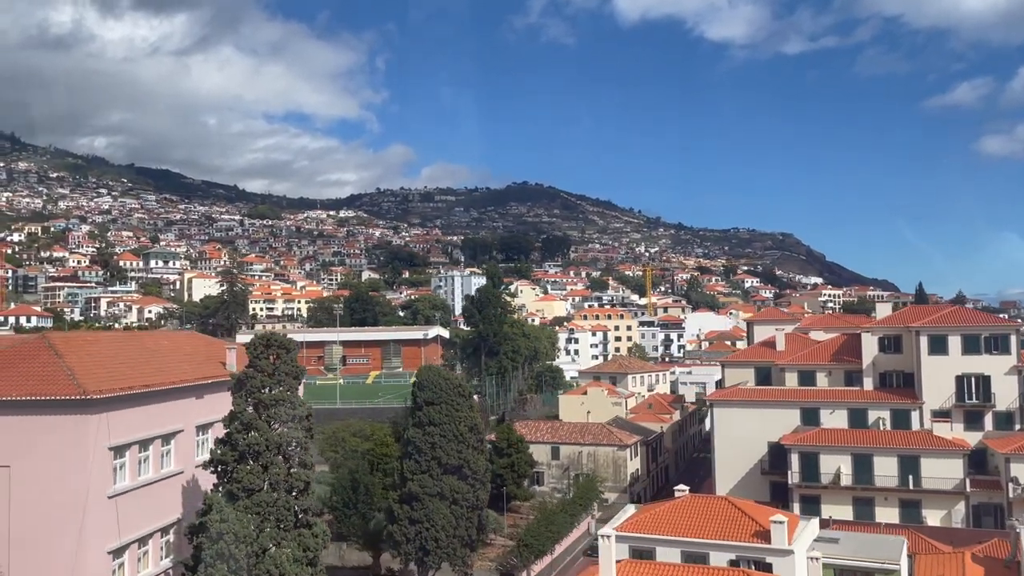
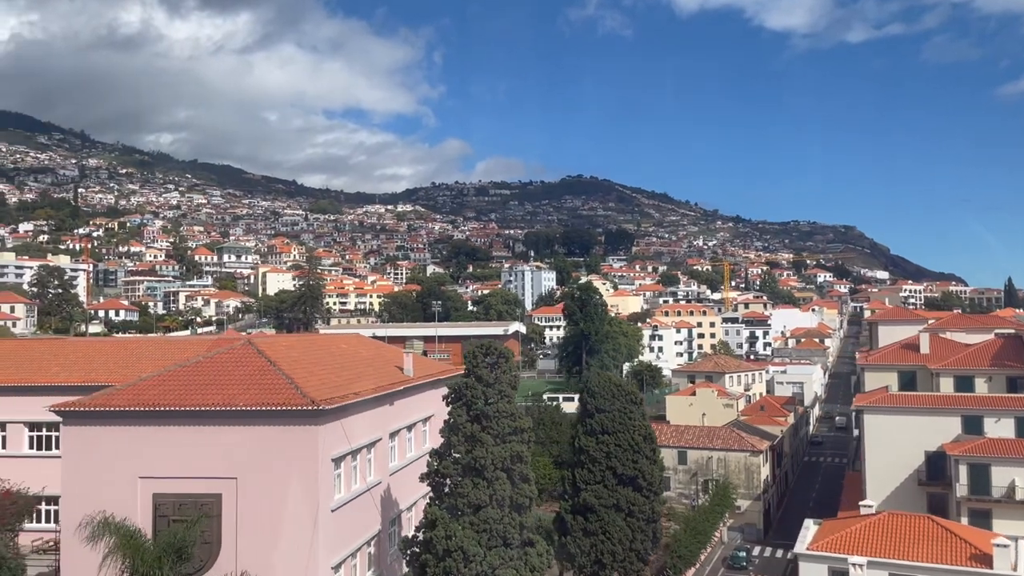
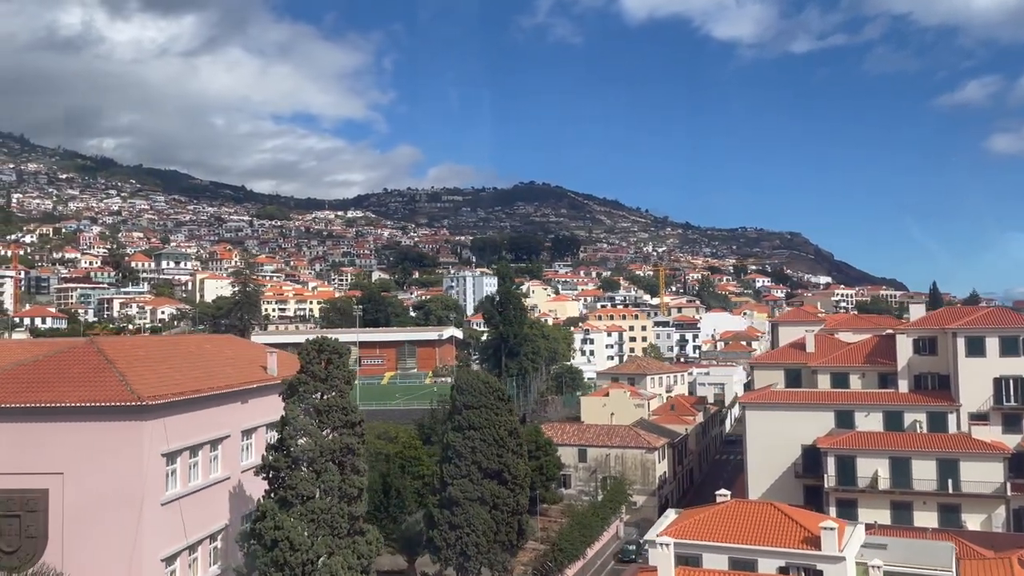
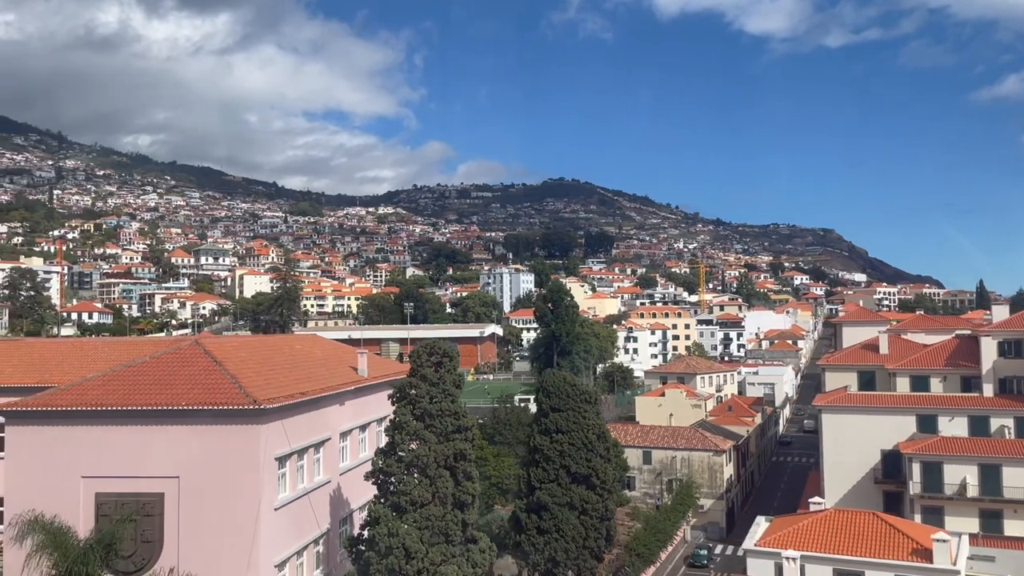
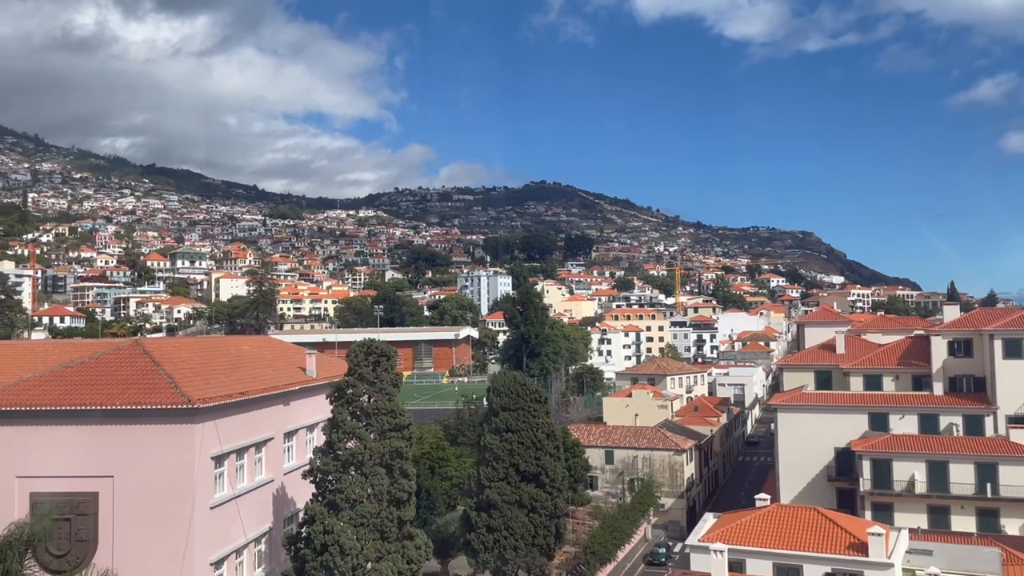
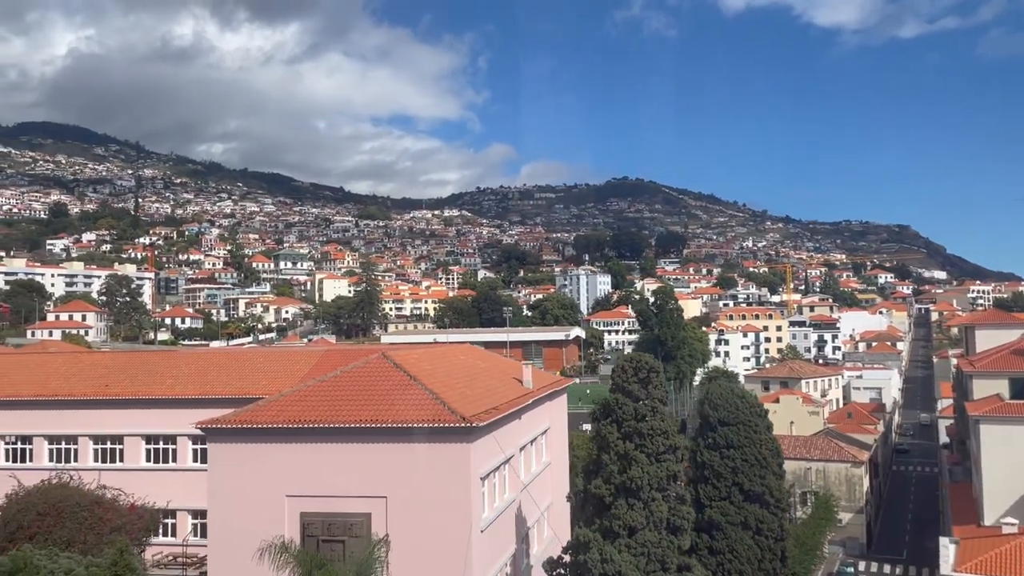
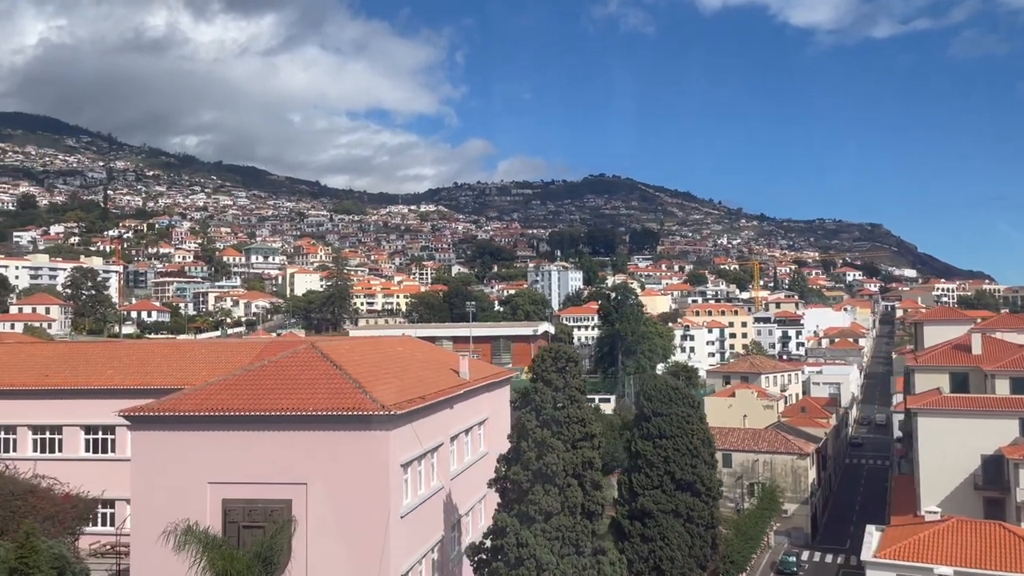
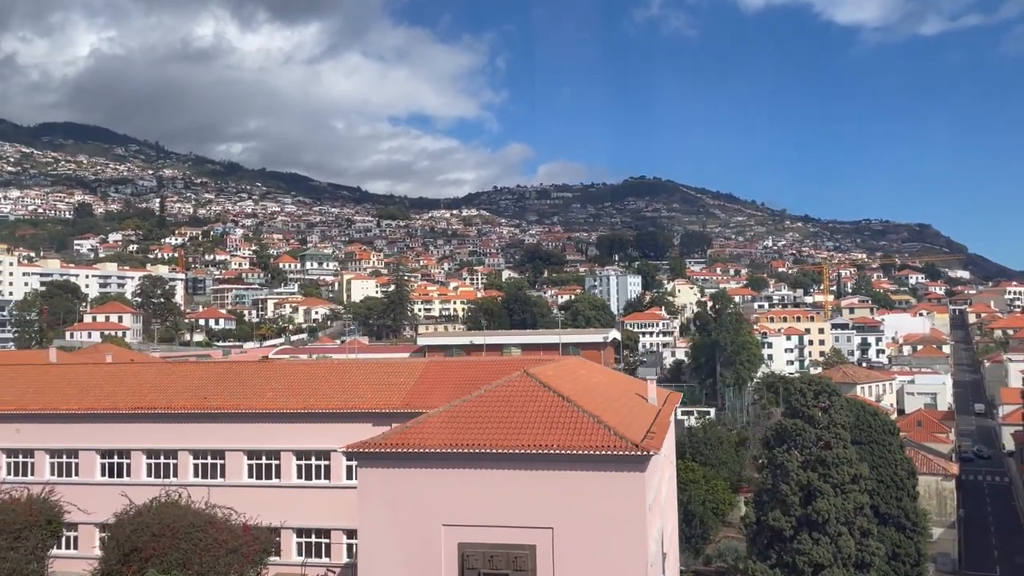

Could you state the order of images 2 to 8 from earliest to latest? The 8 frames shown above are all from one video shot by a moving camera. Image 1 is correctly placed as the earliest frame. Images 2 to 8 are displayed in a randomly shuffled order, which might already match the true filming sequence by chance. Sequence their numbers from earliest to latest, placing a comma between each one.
3, 5, 4, 2, 7, 6, 8
